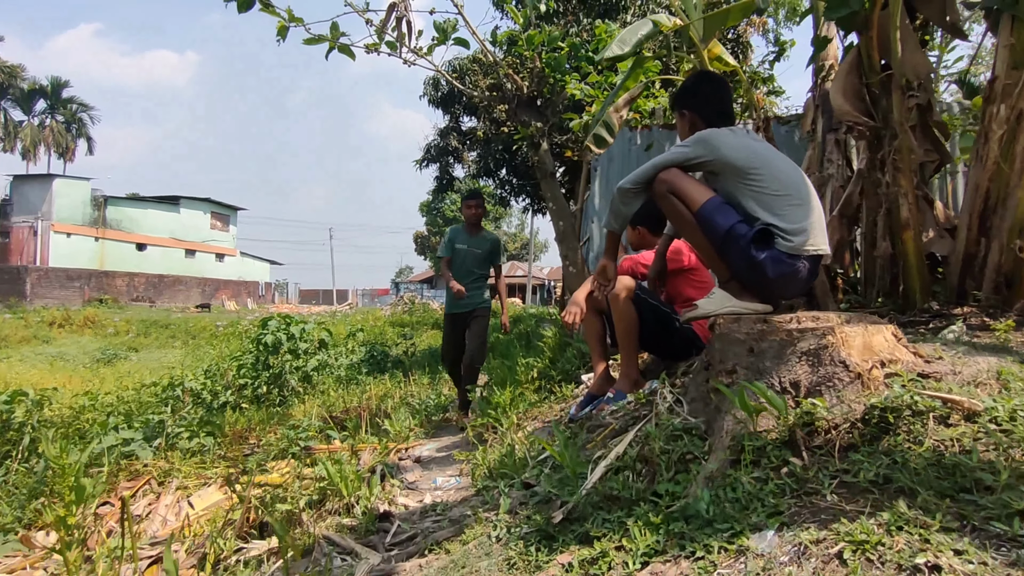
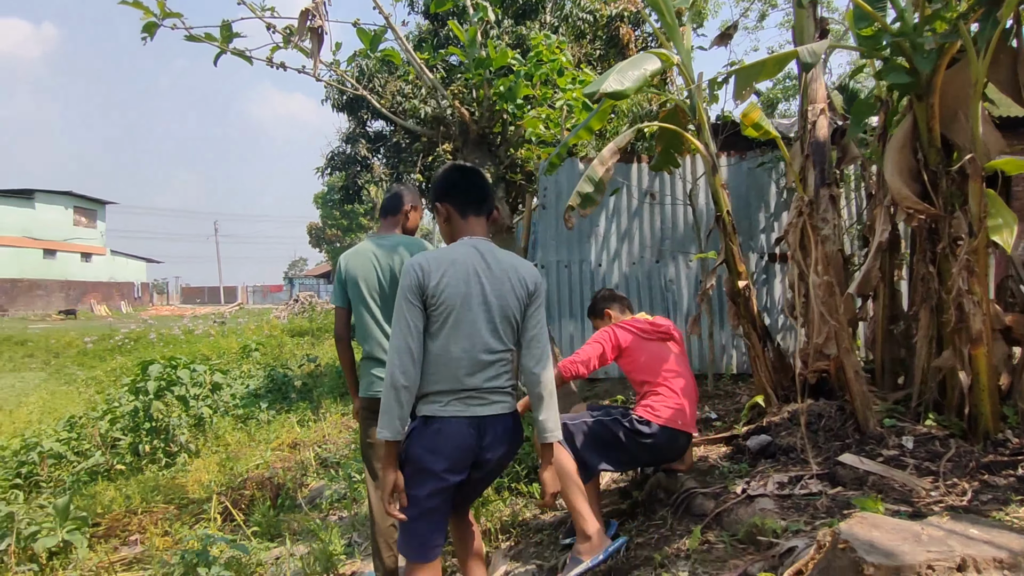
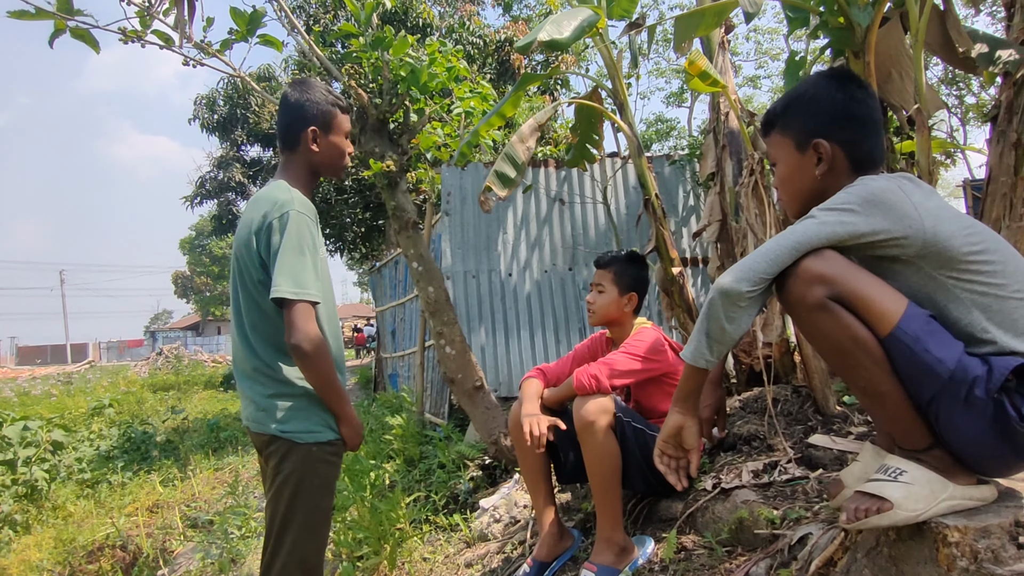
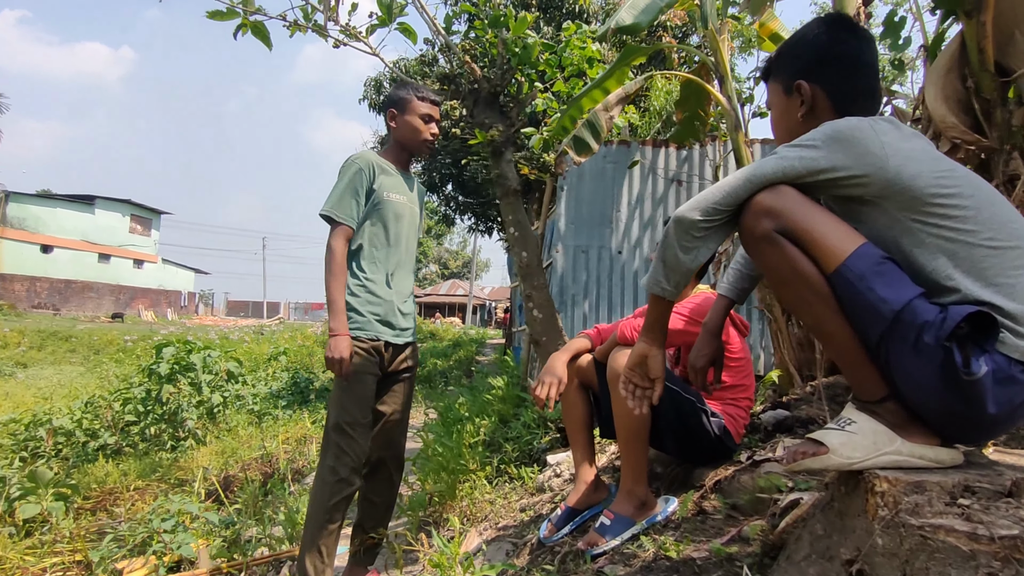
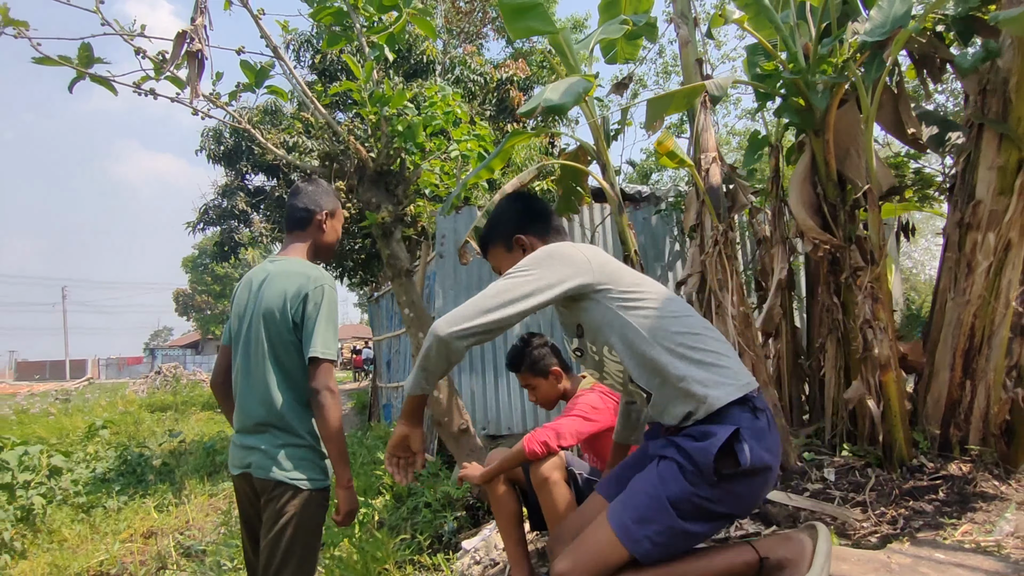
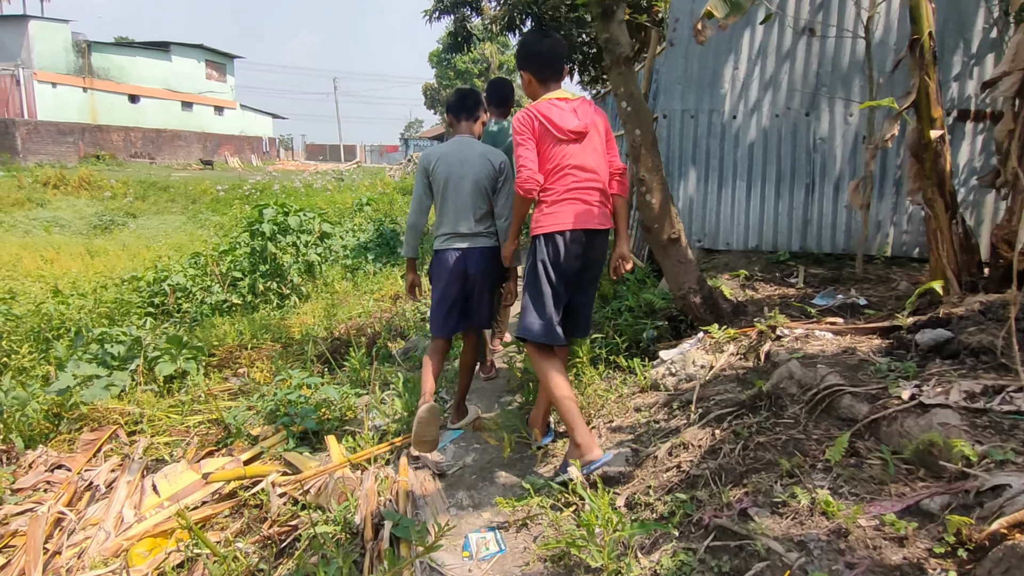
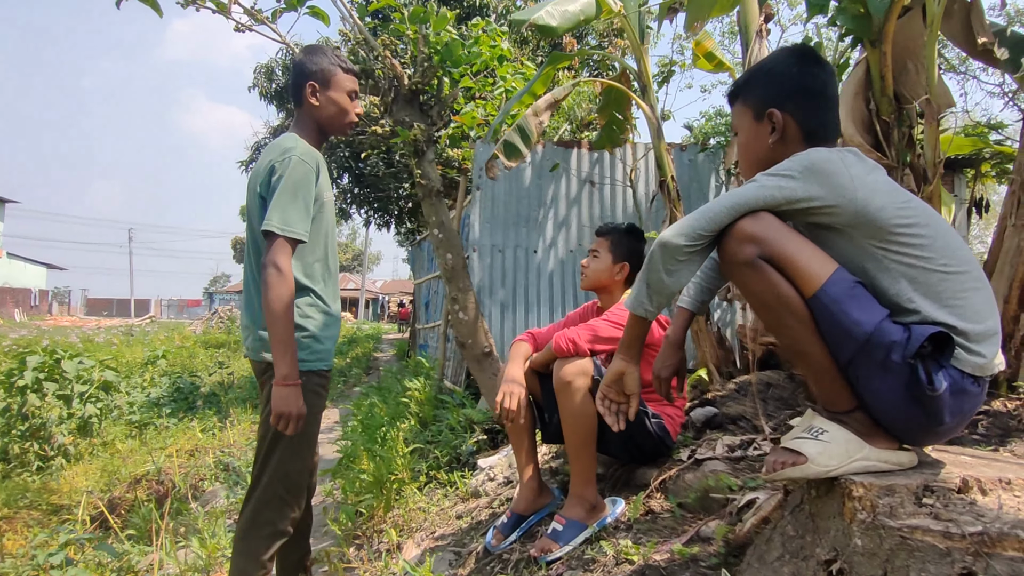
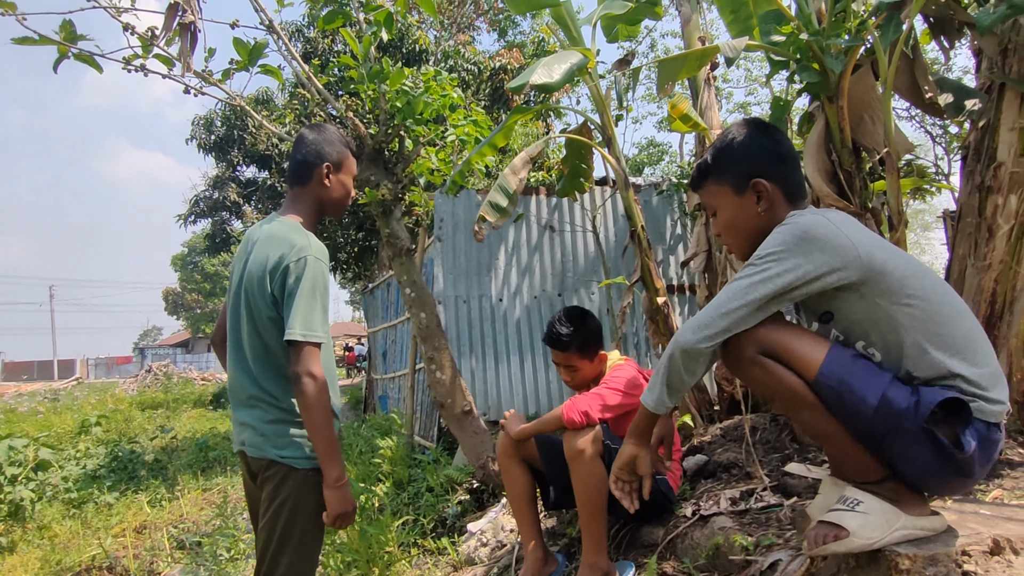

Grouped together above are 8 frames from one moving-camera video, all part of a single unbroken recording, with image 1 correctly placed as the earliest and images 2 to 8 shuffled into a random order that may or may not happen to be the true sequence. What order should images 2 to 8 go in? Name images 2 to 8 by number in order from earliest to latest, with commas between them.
4, 7, 3, 8, 5, 2, 6
